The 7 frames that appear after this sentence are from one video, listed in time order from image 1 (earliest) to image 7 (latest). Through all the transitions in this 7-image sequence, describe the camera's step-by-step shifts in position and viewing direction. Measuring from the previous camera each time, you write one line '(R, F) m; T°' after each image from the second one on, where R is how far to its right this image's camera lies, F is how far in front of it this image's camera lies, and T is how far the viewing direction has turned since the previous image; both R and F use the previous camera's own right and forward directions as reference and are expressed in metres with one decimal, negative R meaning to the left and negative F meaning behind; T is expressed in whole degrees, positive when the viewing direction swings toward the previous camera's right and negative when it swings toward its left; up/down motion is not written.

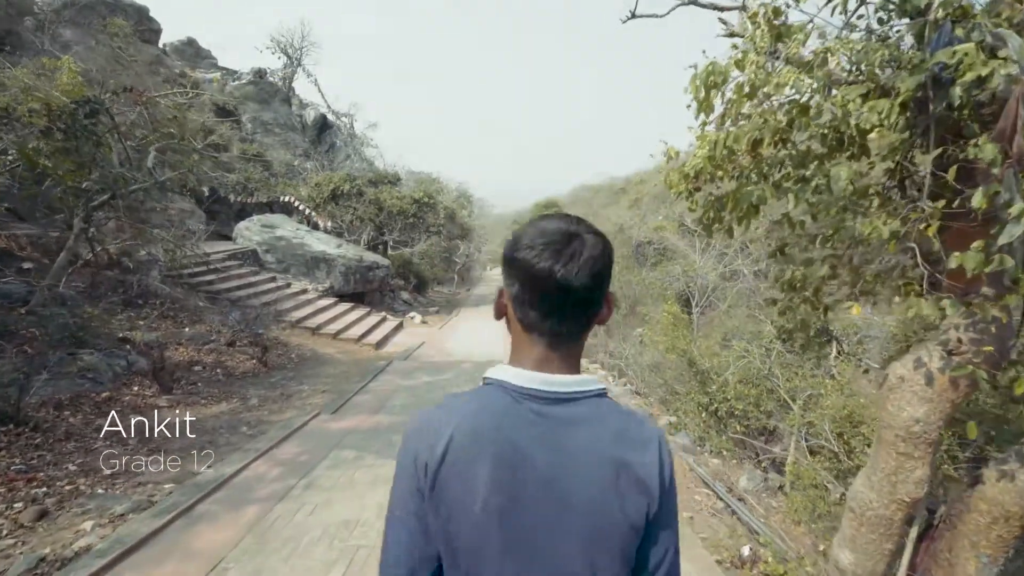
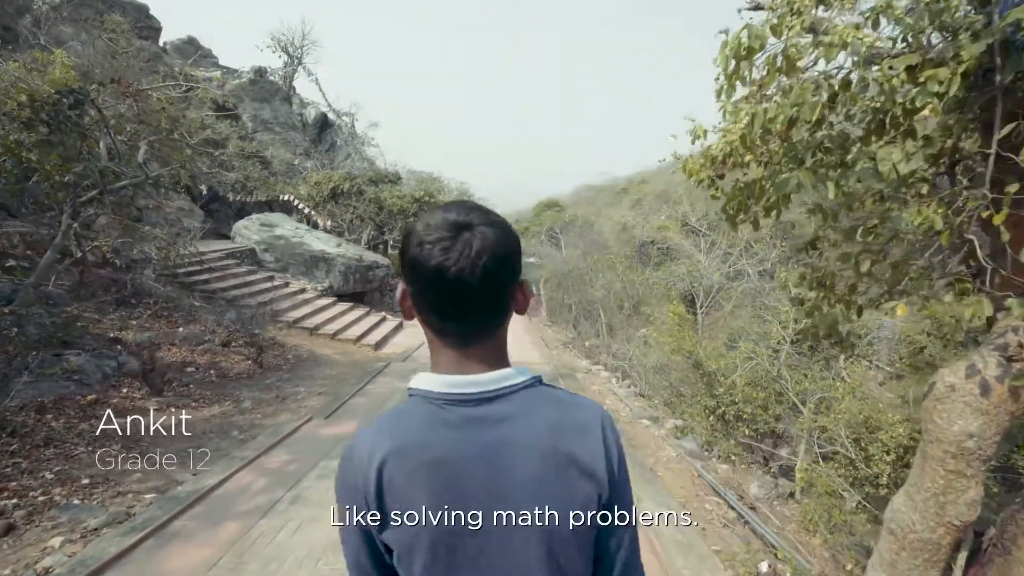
(0.0, +0.2) m; 0°
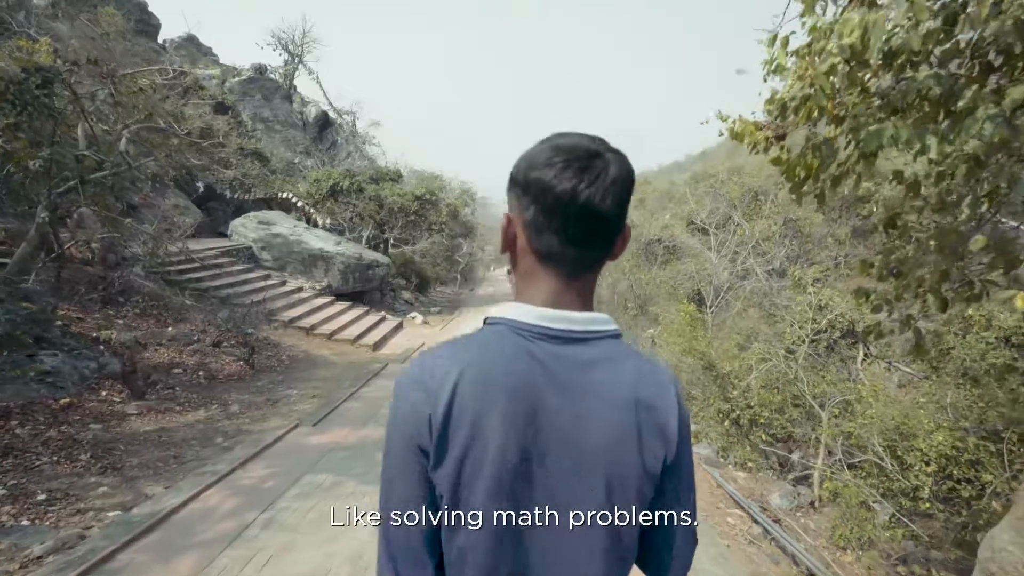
(0.0, +0.4) m; 0°
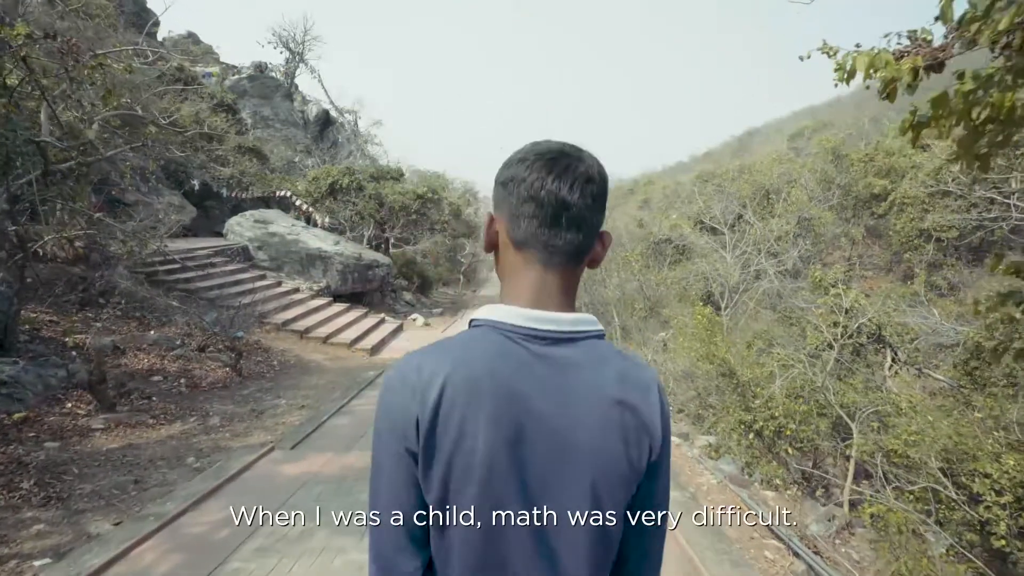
(0.0, +0.5) m; 0°
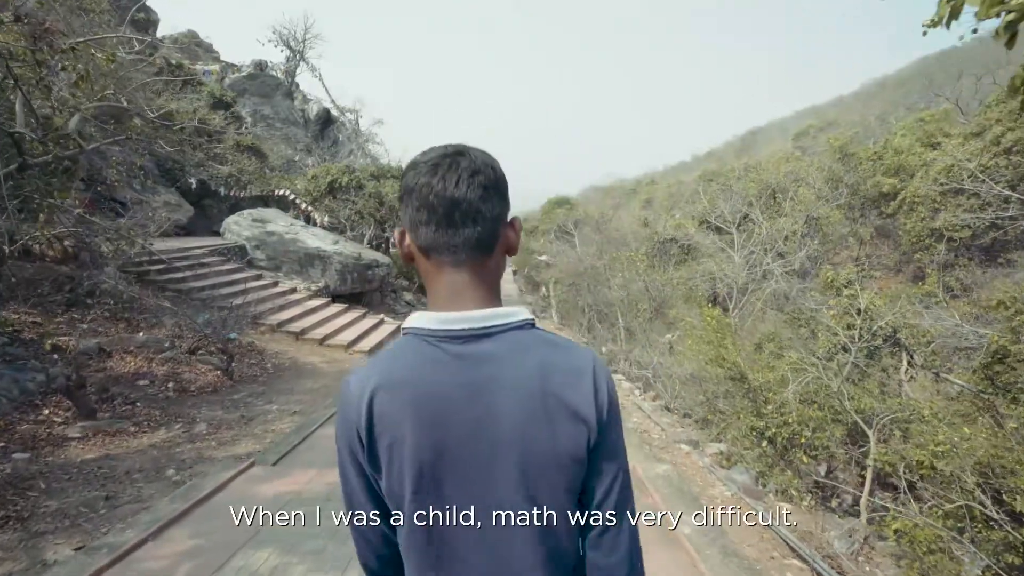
(0.0, +0.3) m; 0°
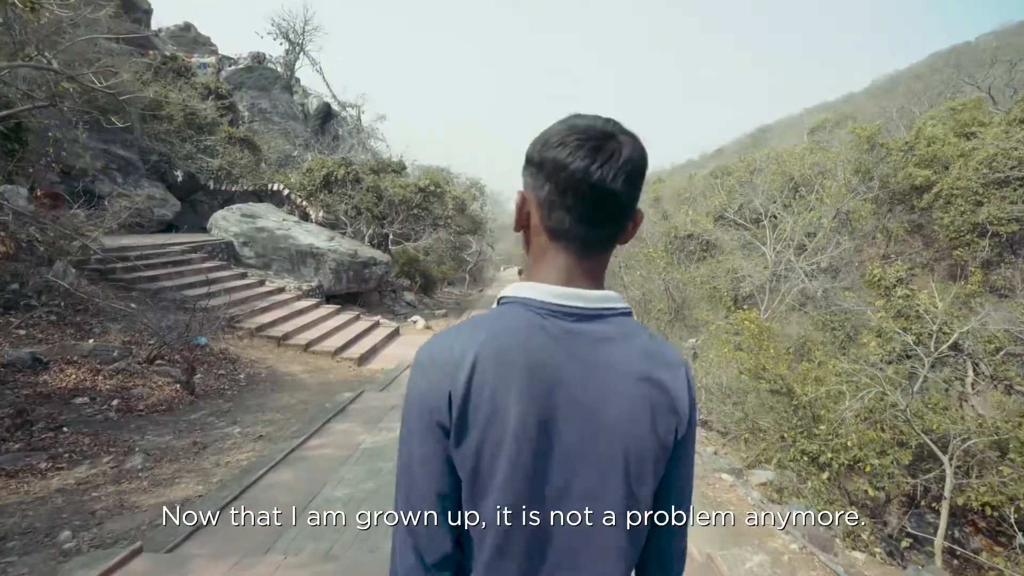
(0.0, +1.0) m; -1°
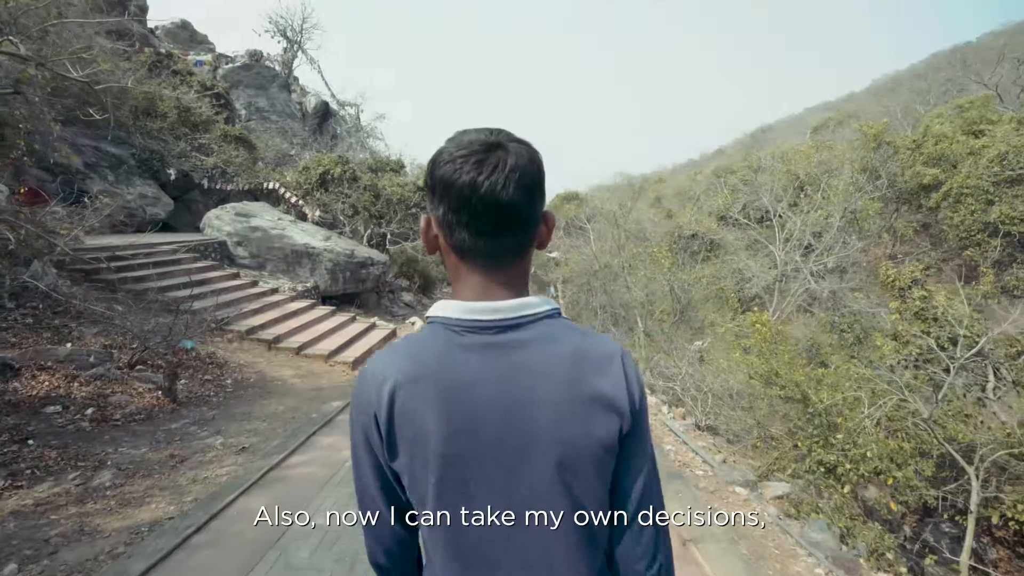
(0.0, +0.3) m; 0°
